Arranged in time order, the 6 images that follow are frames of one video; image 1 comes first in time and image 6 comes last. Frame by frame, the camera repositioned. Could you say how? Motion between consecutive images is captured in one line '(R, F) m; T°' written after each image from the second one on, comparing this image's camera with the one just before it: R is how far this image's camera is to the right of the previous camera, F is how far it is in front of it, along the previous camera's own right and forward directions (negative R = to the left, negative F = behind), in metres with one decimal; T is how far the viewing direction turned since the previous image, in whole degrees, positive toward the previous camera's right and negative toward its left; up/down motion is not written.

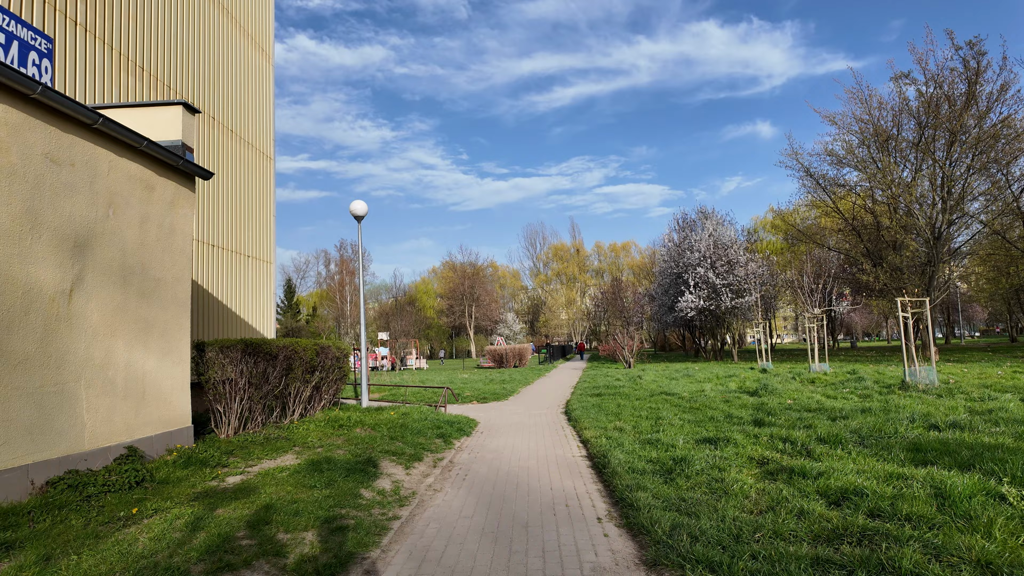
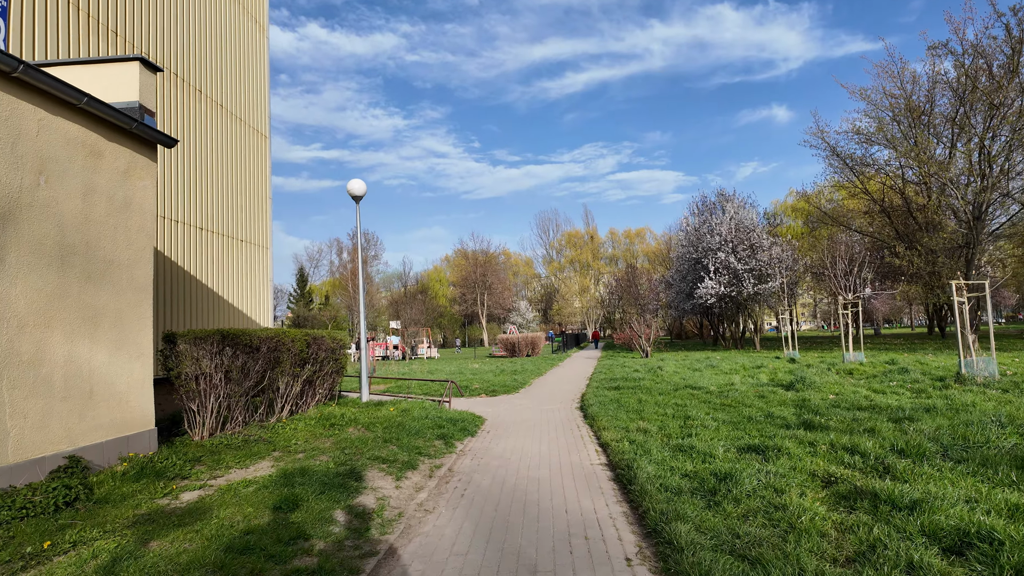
(+0.1, +1.0) m; -1°
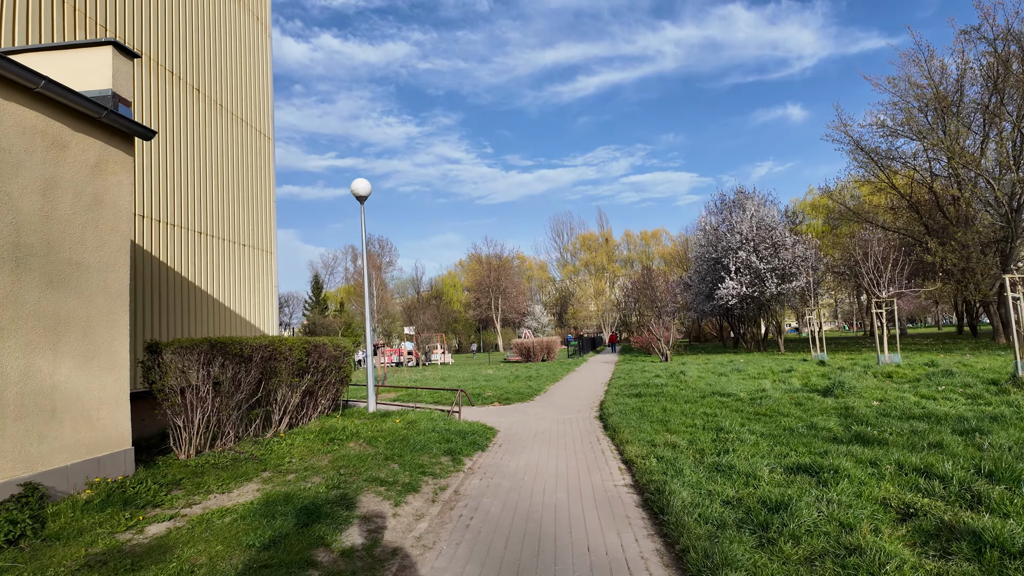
(0.0, +0.7) m; -1°
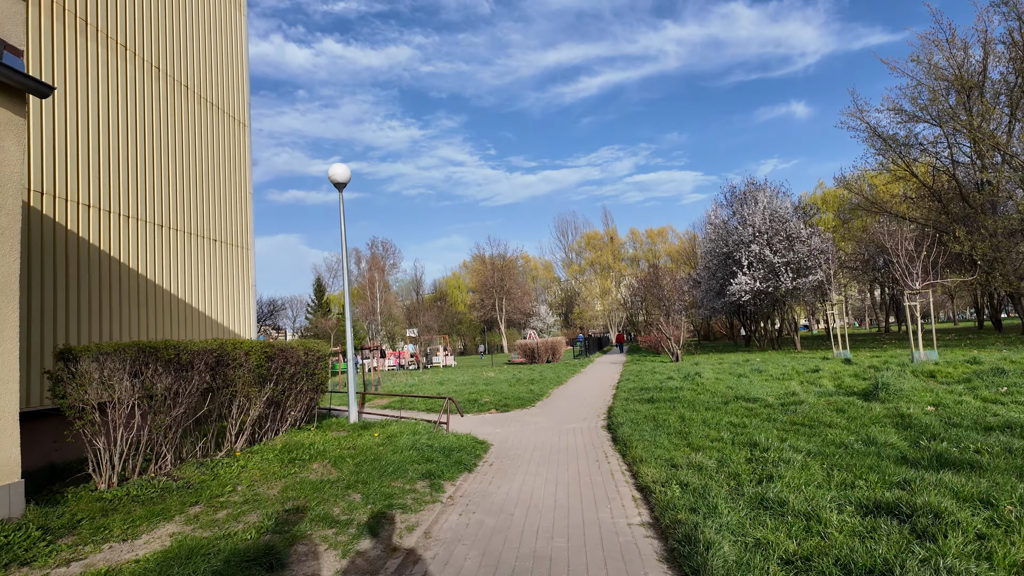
(+0.2, +1.2) m; -1°
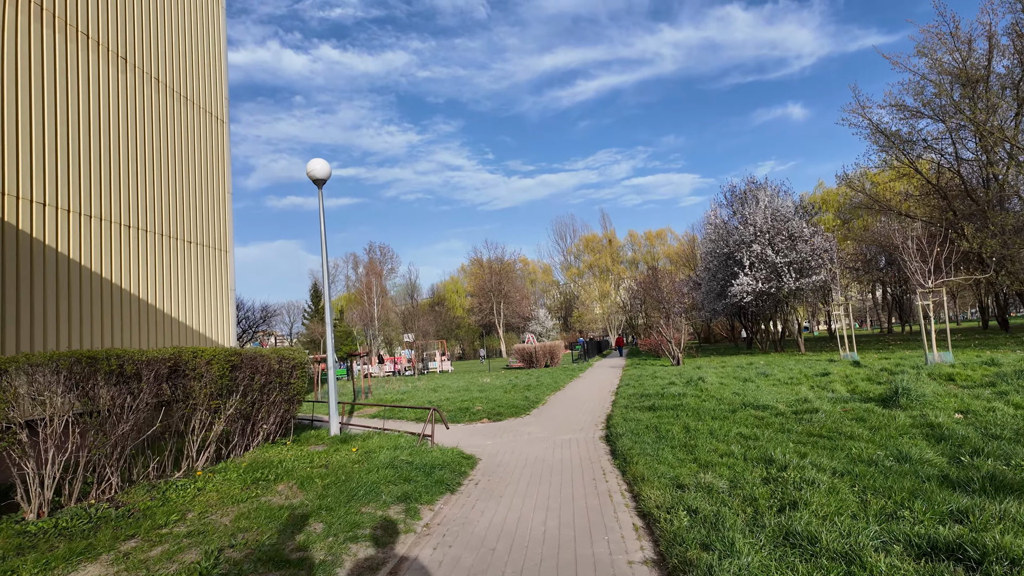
(+0.1, +0.6) m; 0°
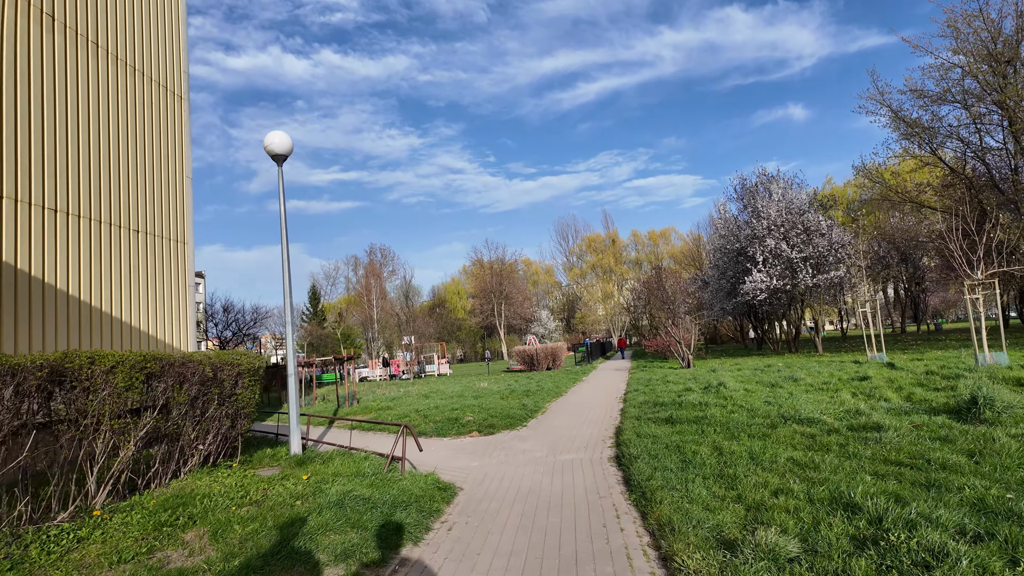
(+0.2, +1.4) m; 0°
